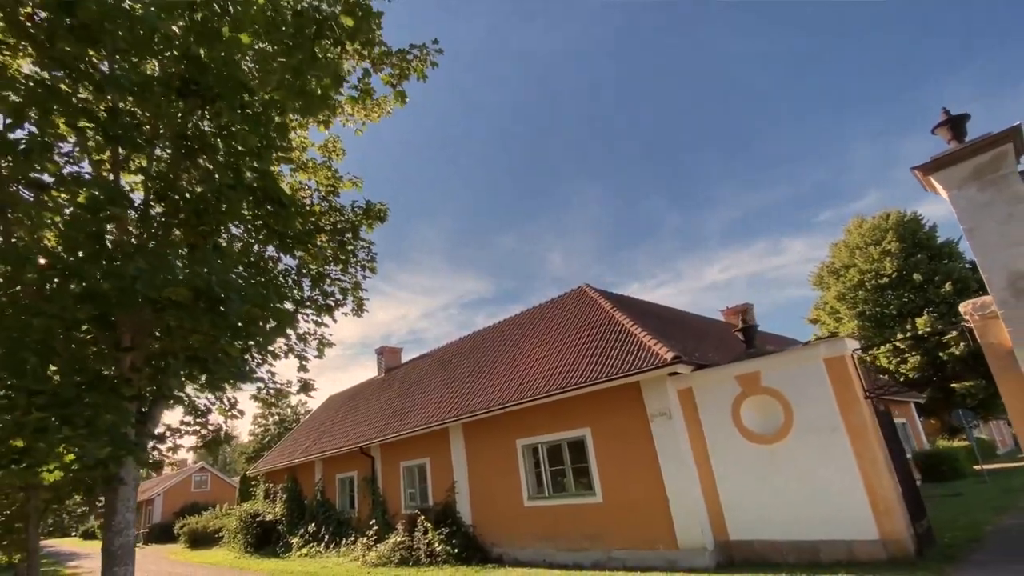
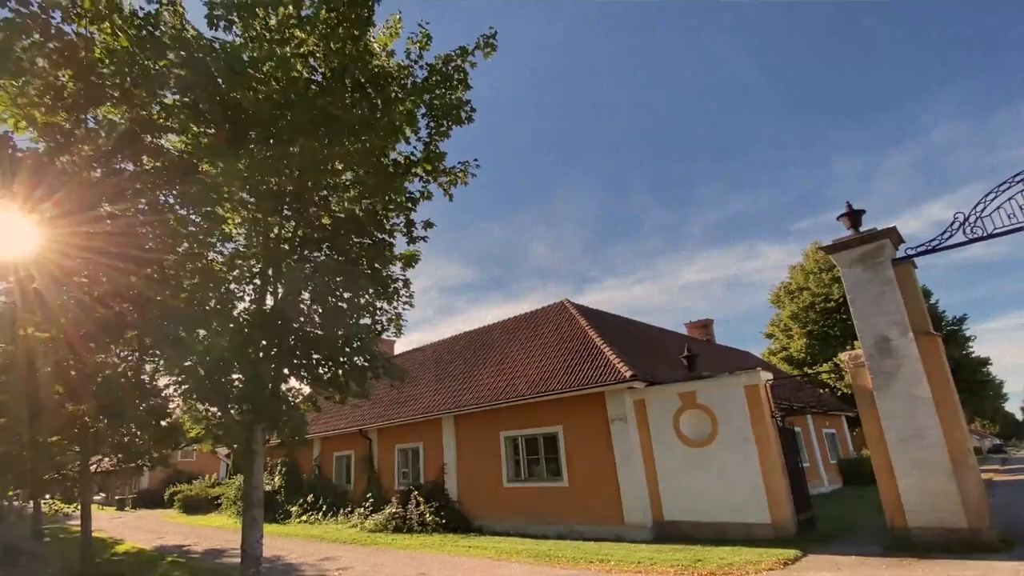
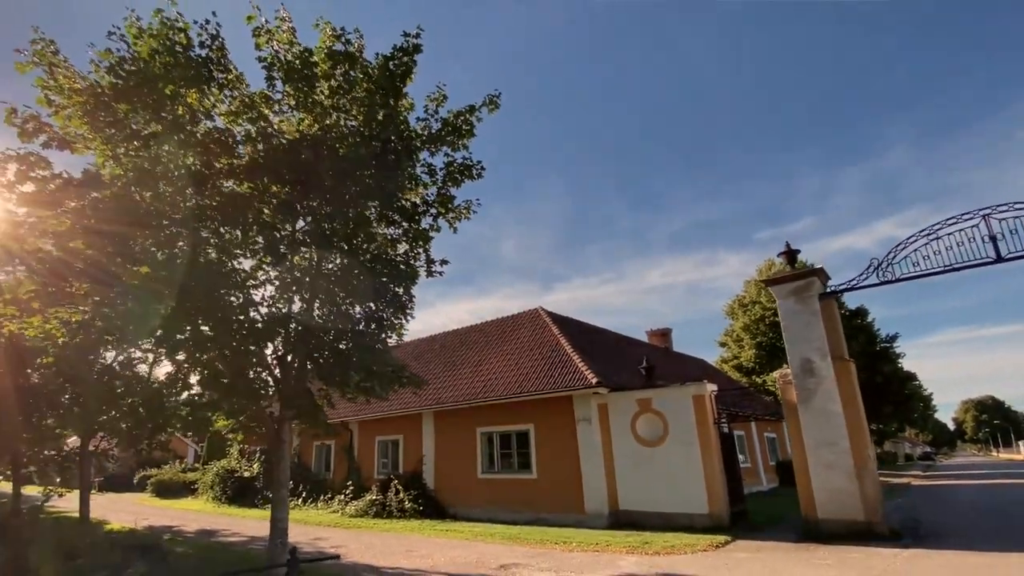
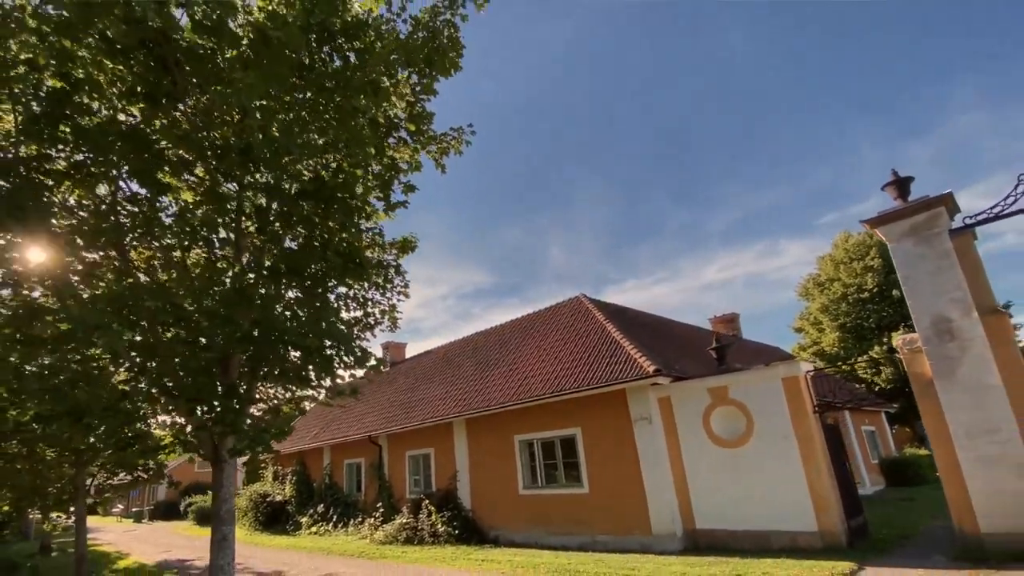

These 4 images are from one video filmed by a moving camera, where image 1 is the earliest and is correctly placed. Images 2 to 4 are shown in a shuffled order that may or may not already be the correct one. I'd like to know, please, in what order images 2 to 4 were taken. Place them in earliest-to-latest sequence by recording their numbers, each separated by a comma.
4, 2, 3
